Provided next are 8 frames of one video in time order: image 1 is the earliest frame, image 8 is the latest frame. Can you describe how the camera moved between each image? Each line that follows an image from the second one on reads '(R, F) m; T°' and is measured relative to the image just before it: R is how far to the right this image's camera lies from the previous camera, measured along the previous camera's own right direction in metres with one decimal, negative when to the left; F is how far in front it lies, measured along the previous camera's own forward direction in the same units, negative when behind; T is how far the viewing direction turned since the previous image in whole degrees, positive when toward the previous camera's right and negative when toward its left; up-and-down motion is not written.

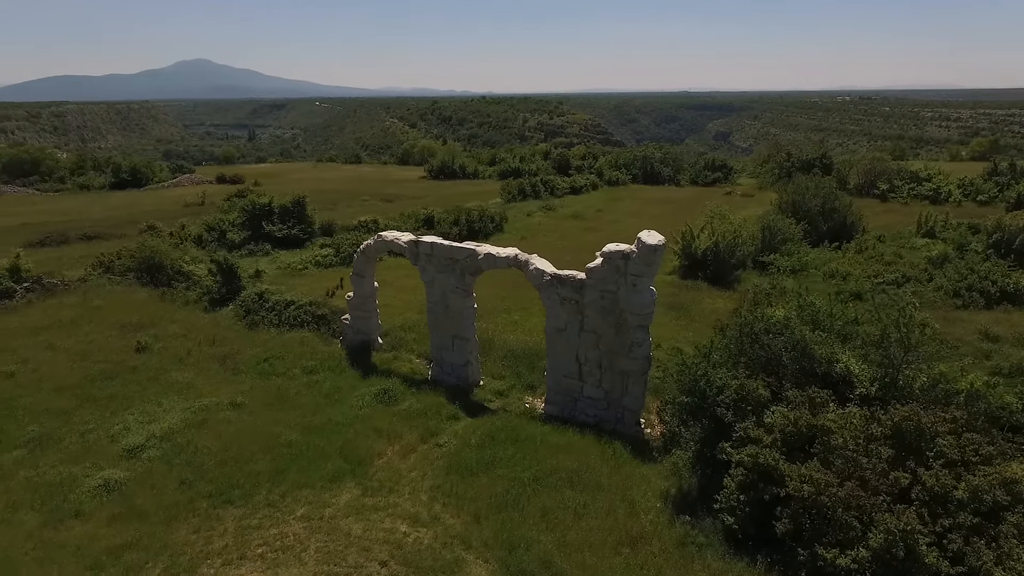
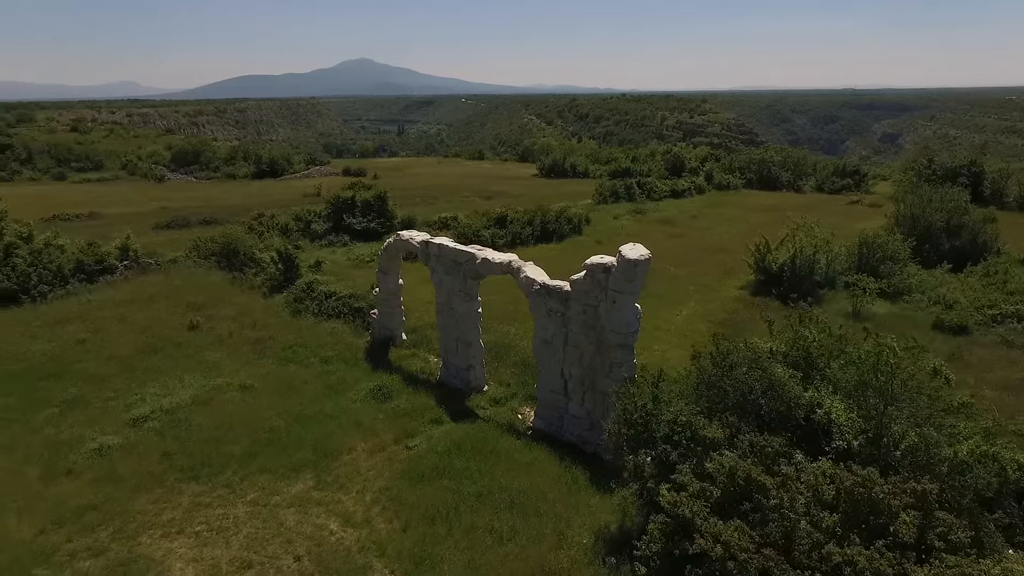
(+3.5, +0.8) m; -12°
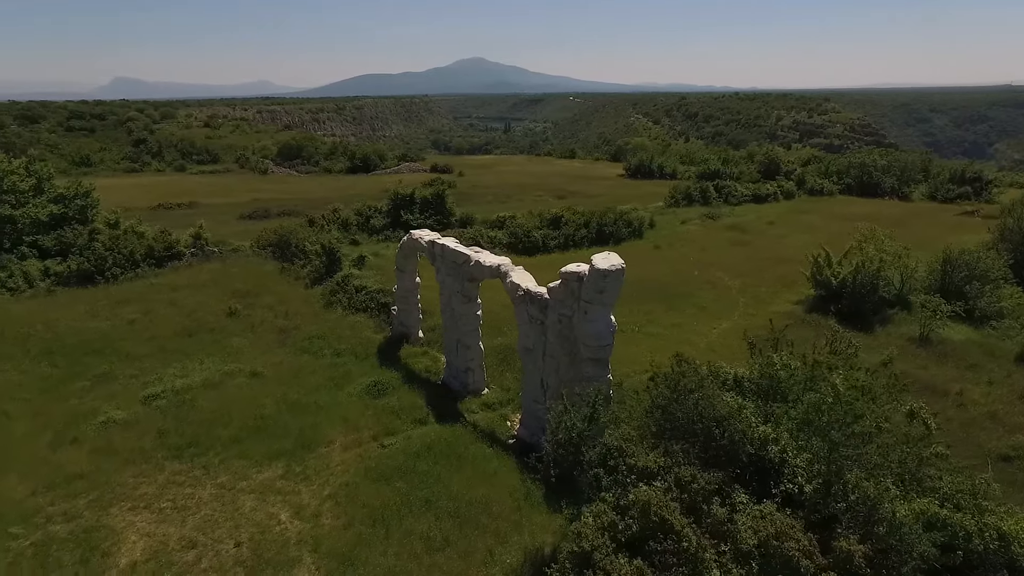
(+2.8, +0.6) m; -9°
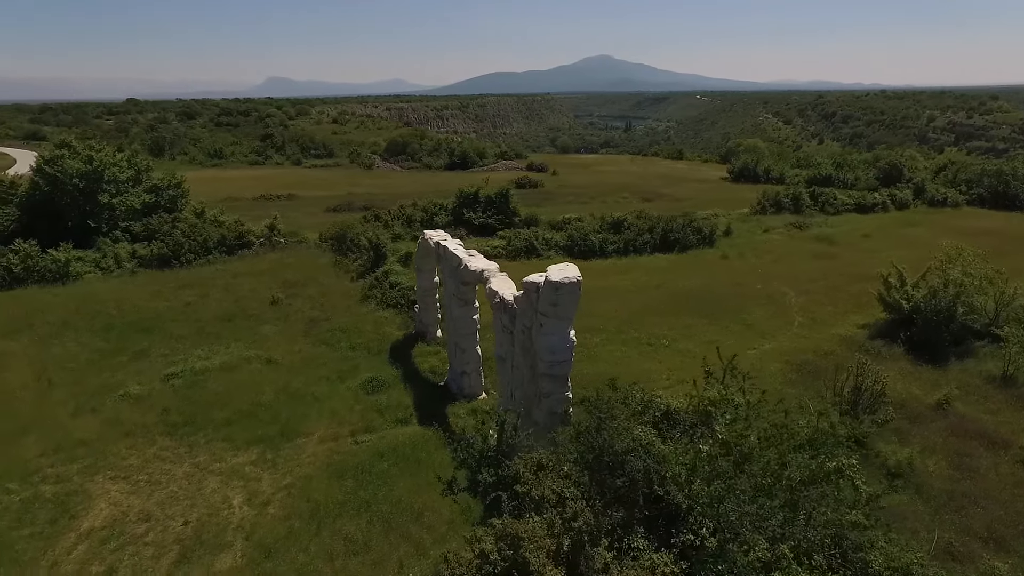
(+3.1, +0.7) m; -10°
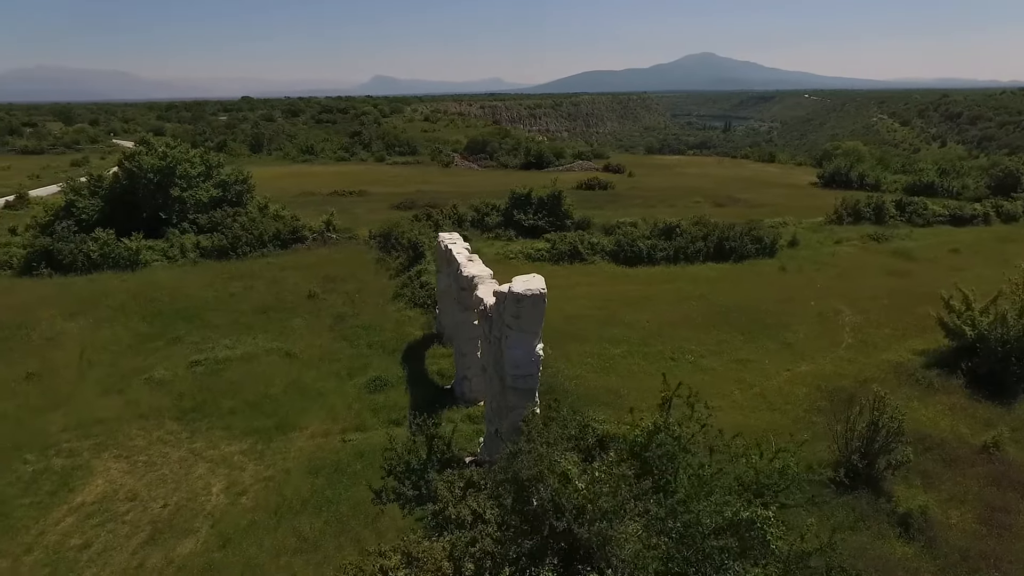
(+2.3, +0.5) m; -8°
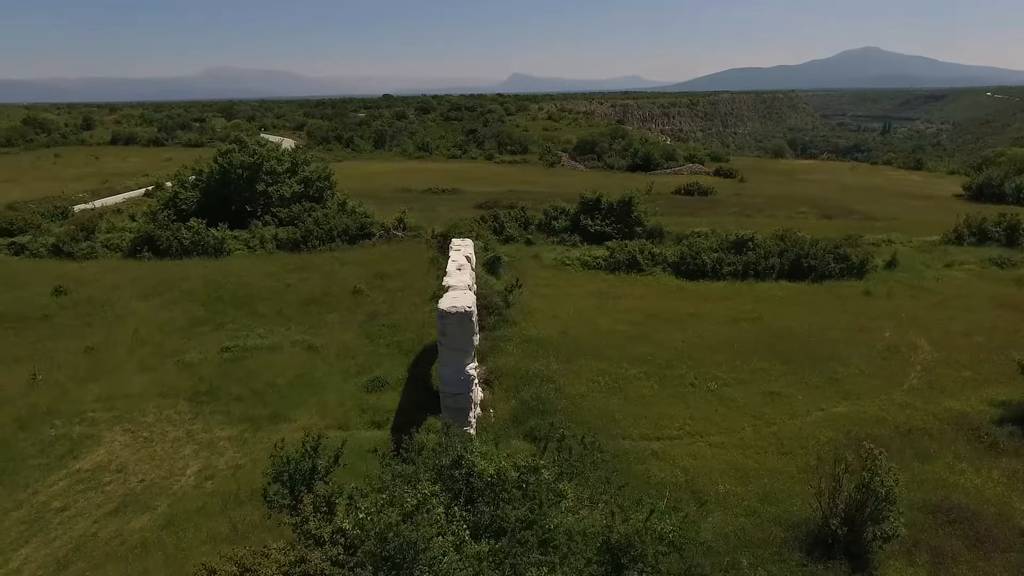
(+3.5, +0.7) m; -11°
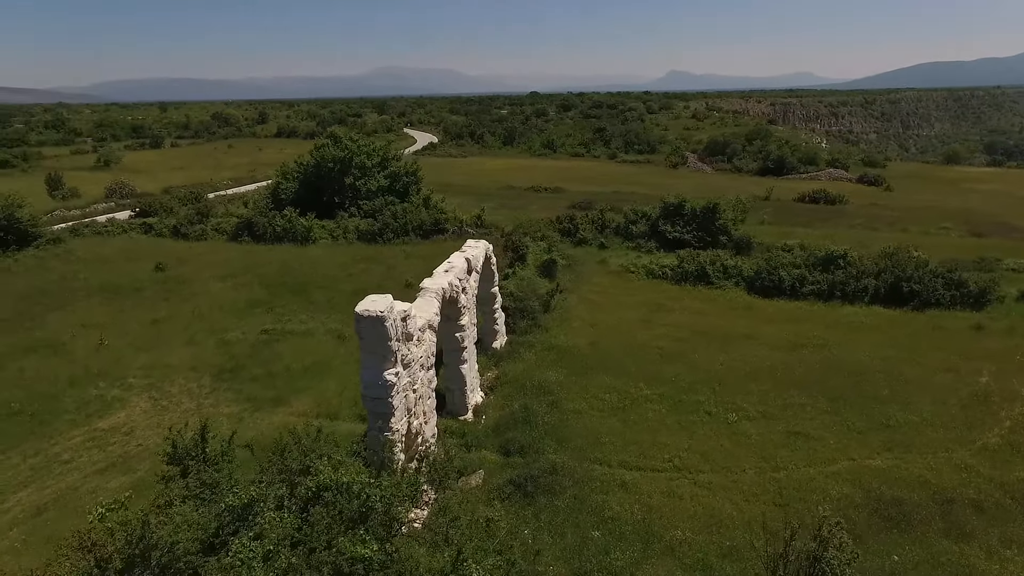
(+3.8, +1.0) m; -13°
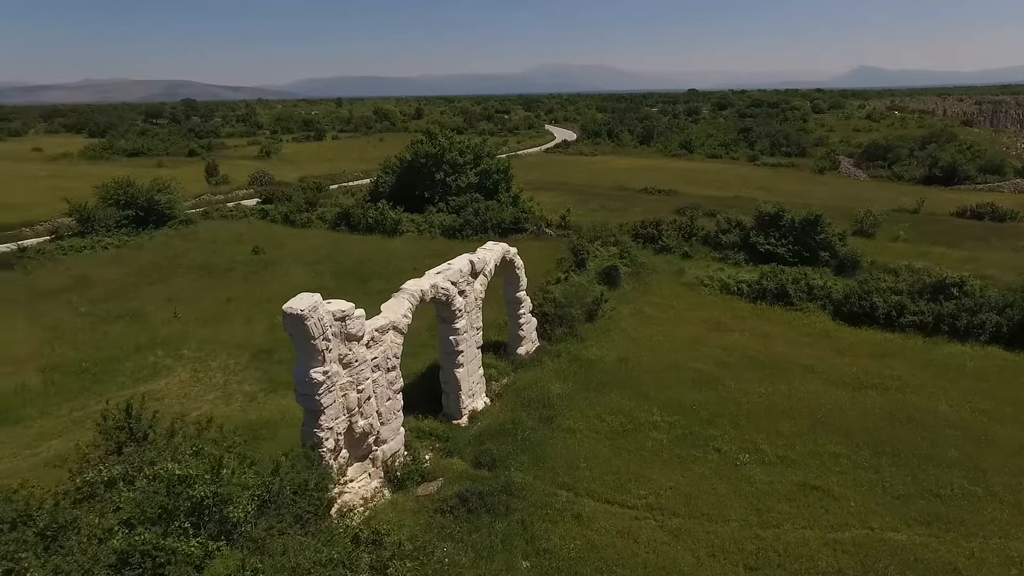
(+3.8, +1.0) m; -13°
